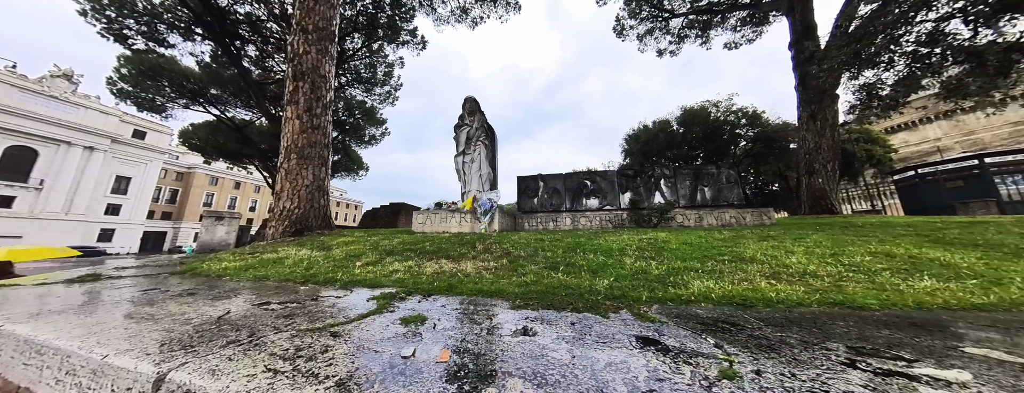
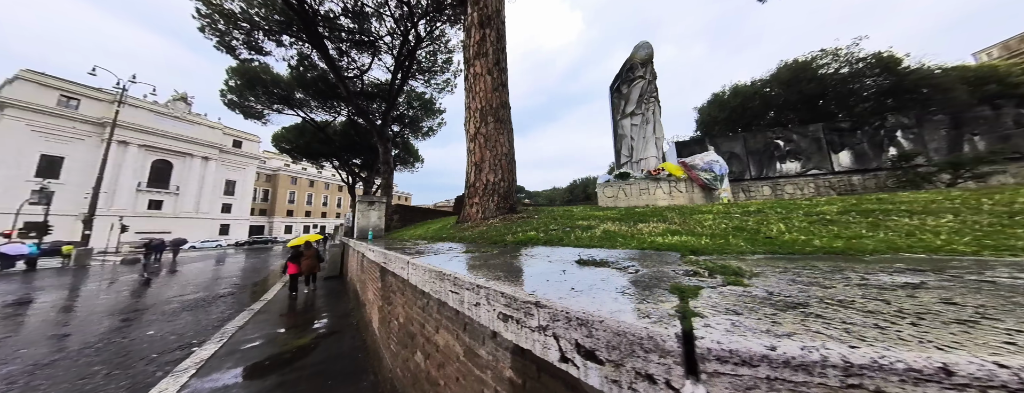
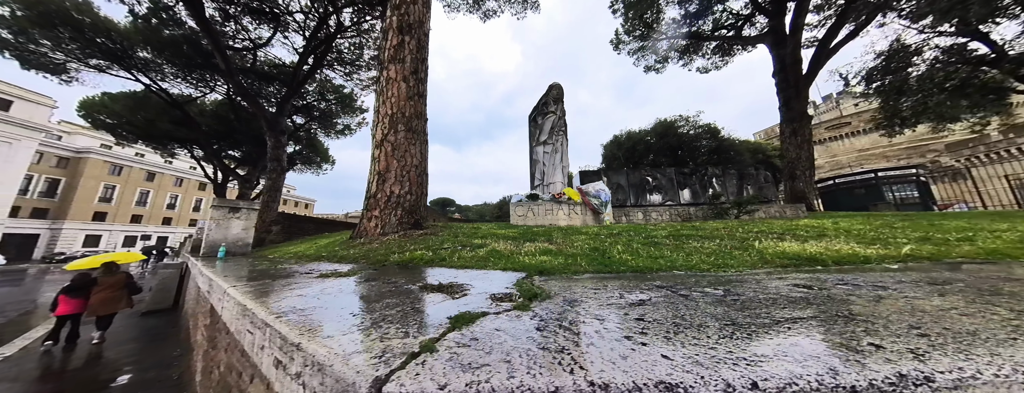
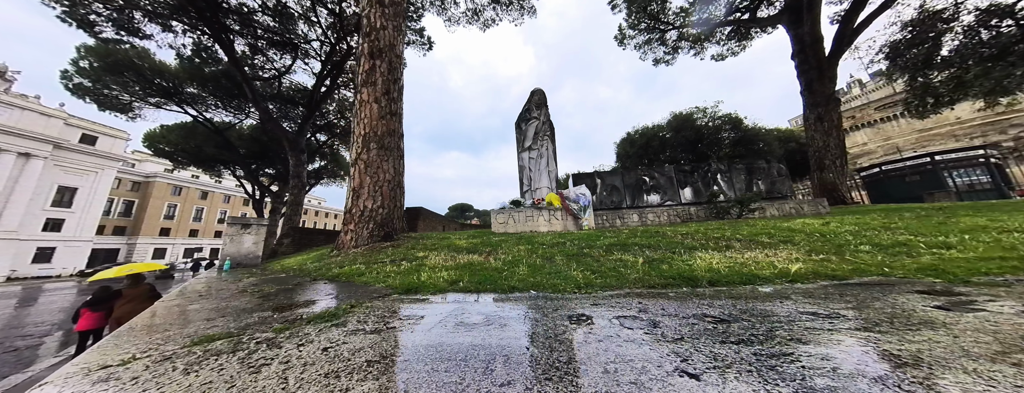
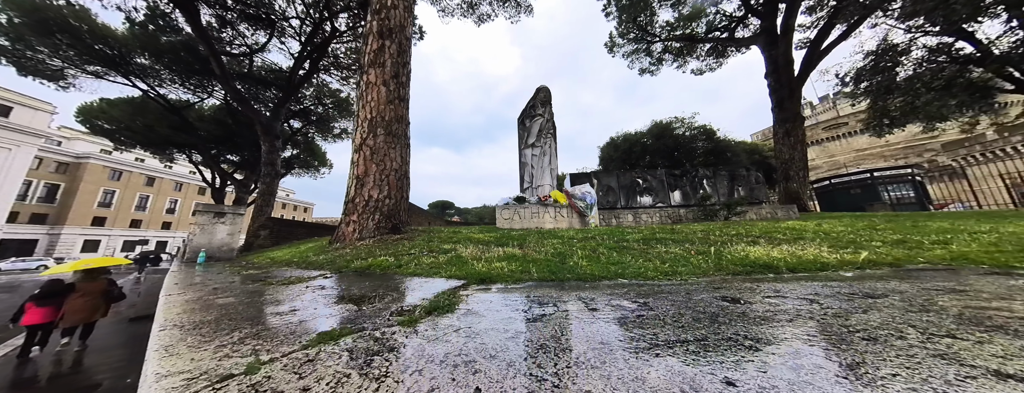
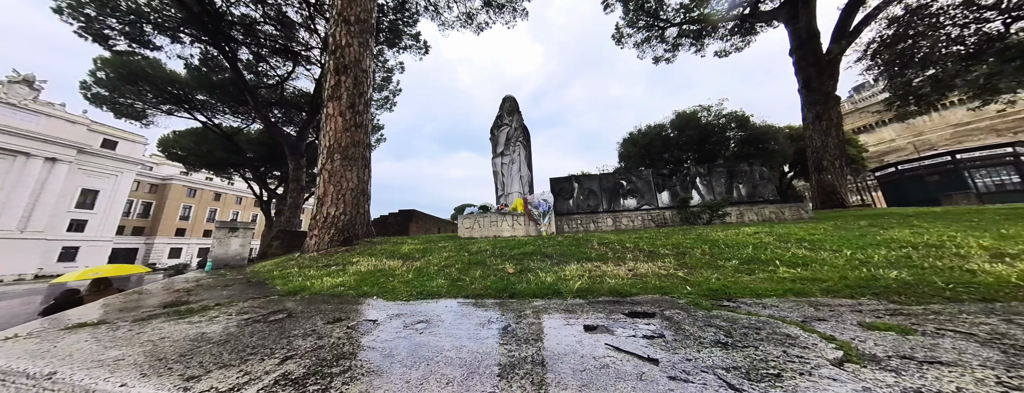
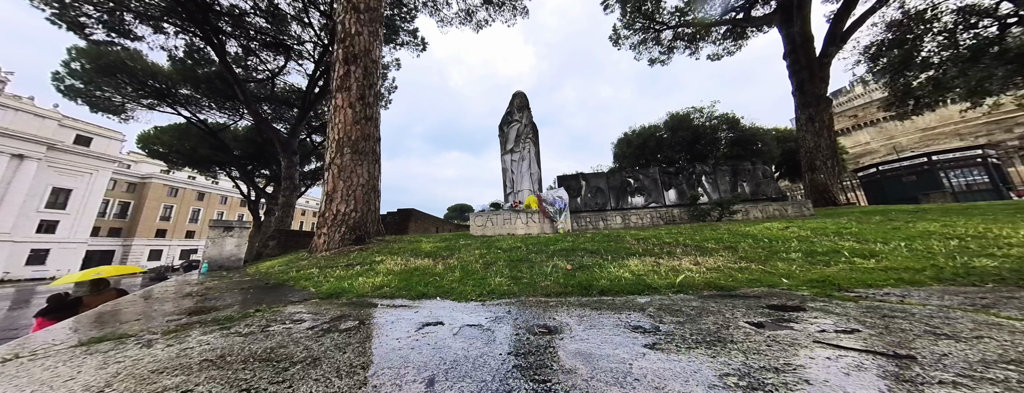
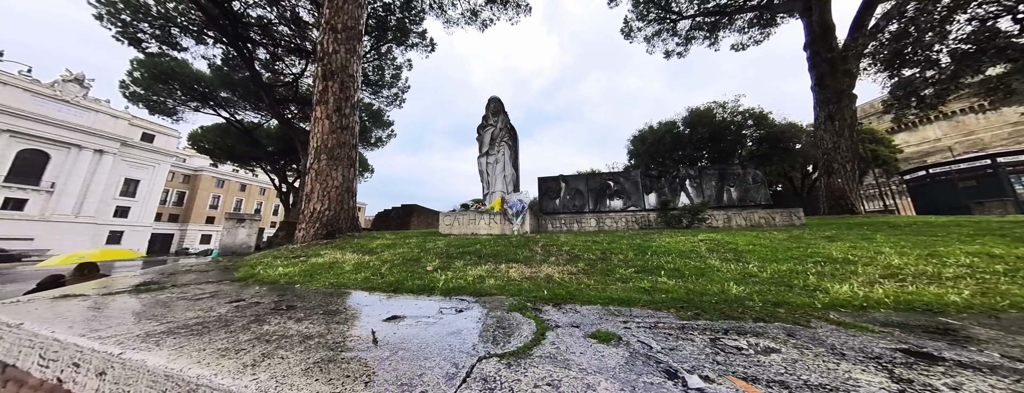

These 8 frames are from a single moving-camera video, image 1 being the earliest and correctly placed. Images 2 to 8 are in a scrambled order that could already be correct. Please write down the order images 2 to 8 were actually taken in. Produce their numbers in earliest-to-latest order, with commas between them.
8, 6, 7, 4, 5, 3, 2
